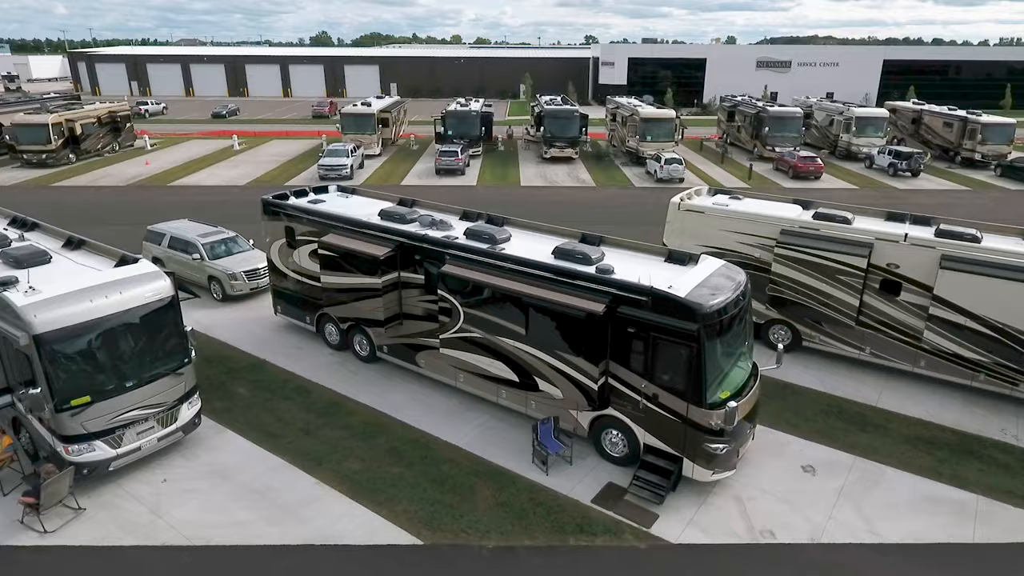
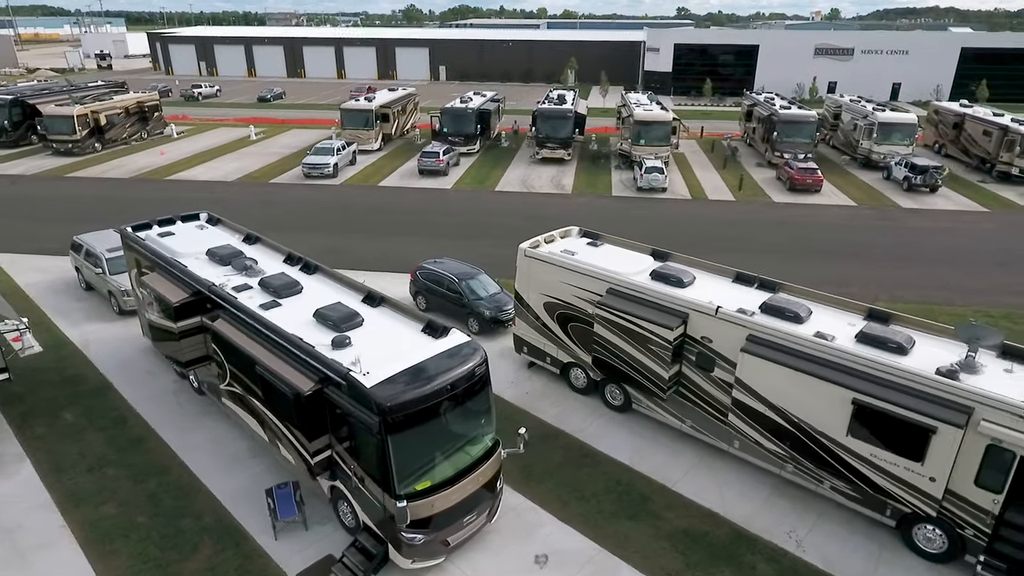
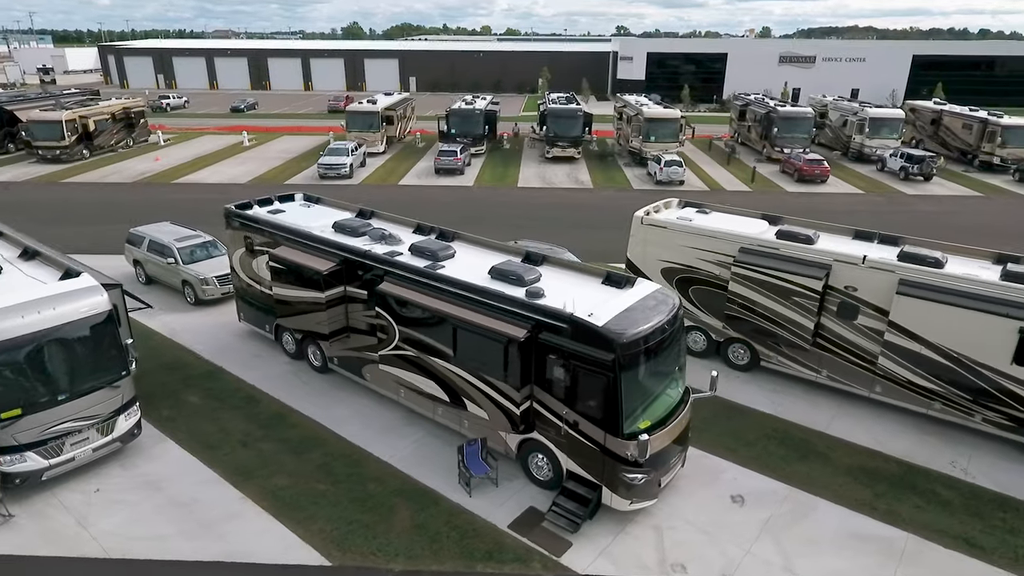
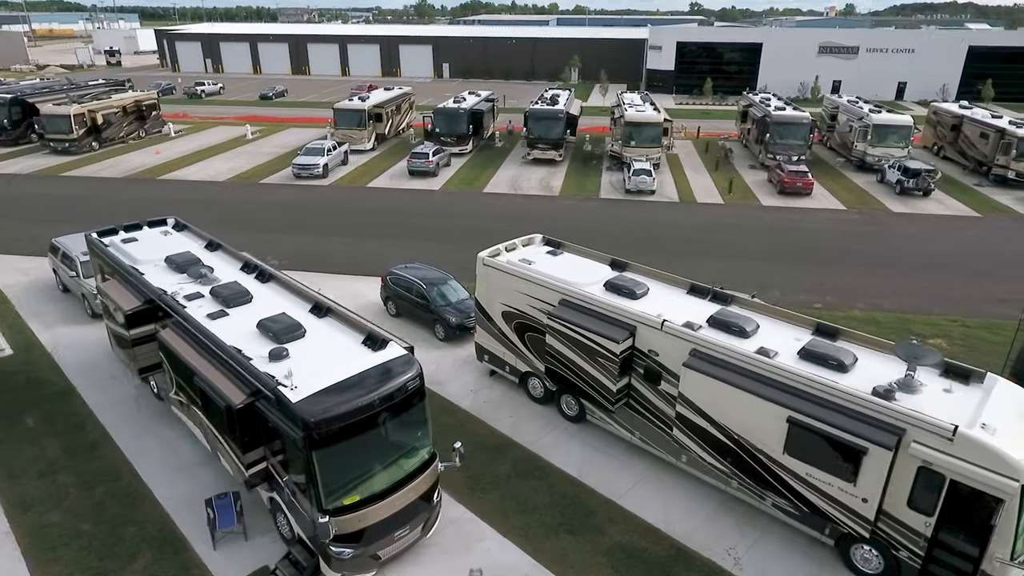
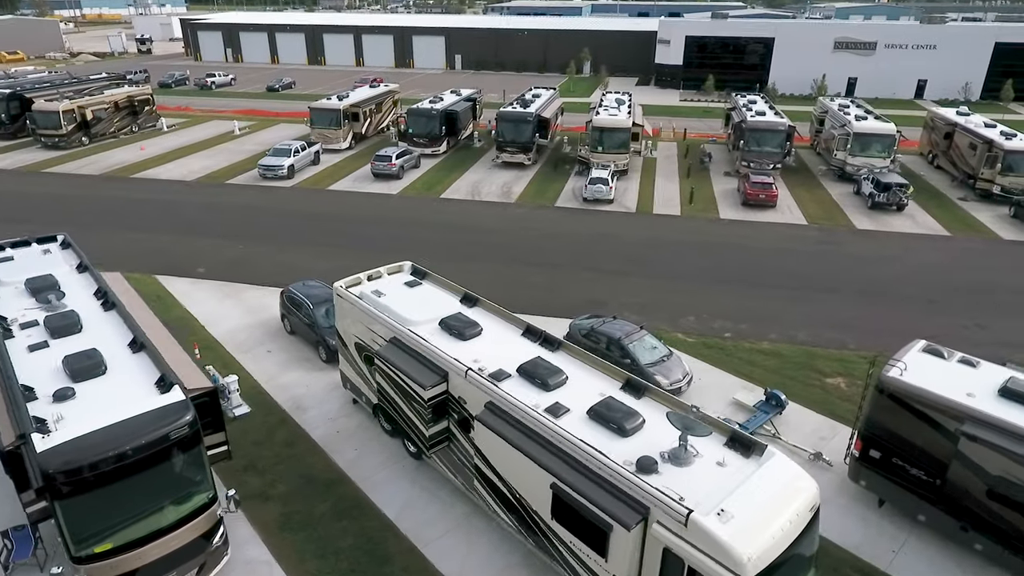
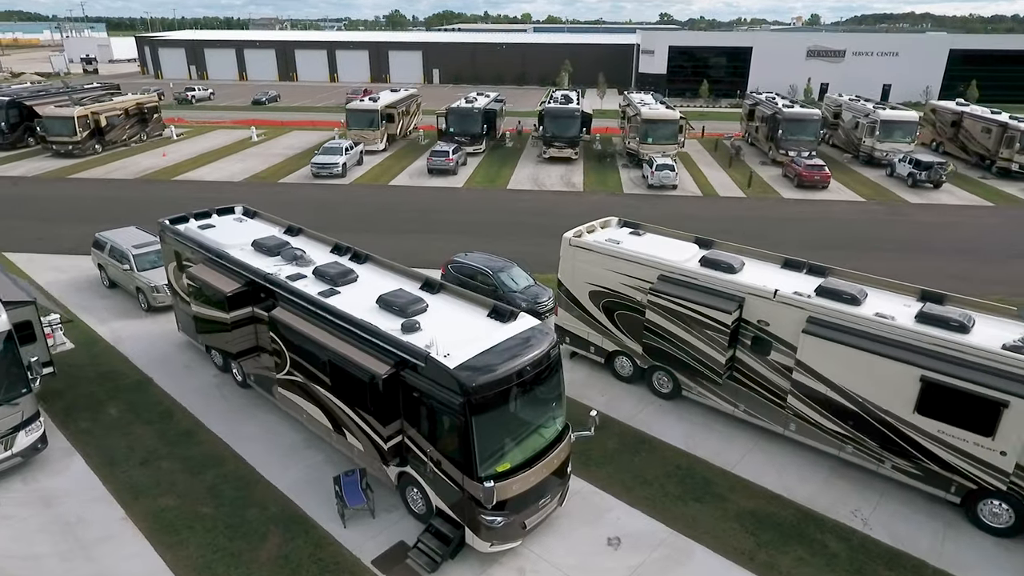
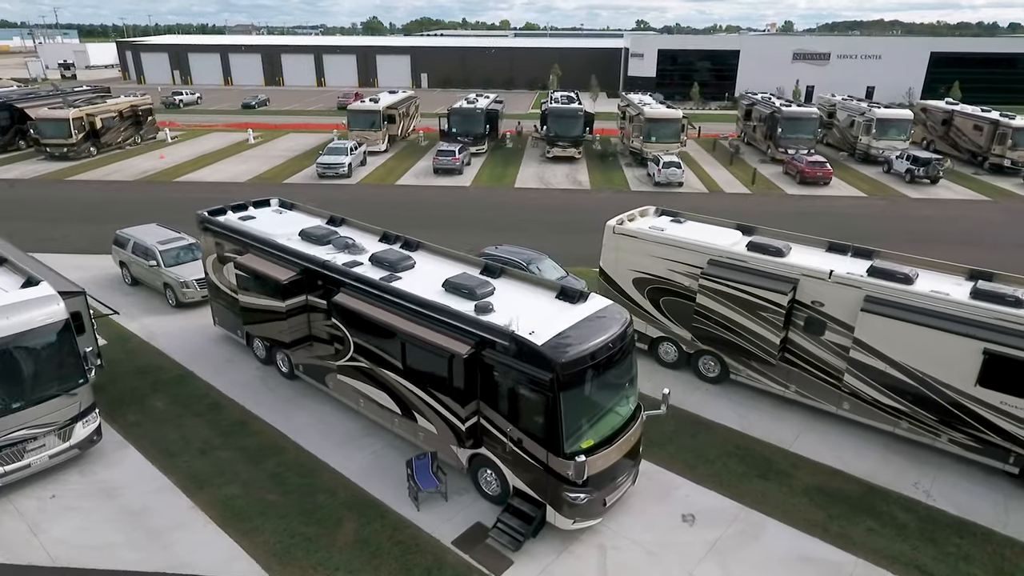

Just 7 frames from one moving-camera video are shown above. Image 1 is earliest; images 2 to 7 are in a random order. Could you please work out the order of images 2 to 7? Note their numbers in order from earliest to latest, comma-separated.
3, 7, 6, 2, 4, 5
